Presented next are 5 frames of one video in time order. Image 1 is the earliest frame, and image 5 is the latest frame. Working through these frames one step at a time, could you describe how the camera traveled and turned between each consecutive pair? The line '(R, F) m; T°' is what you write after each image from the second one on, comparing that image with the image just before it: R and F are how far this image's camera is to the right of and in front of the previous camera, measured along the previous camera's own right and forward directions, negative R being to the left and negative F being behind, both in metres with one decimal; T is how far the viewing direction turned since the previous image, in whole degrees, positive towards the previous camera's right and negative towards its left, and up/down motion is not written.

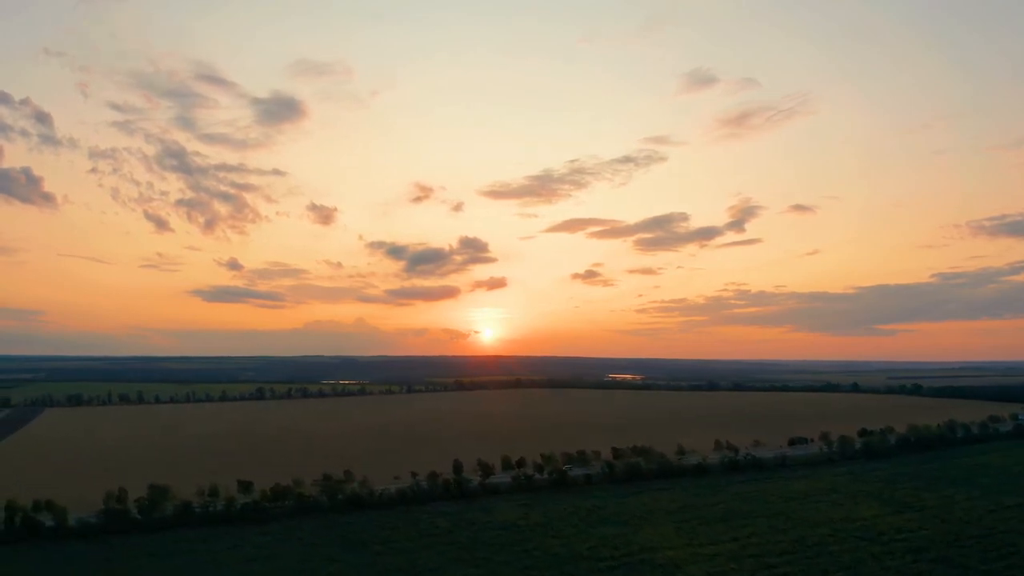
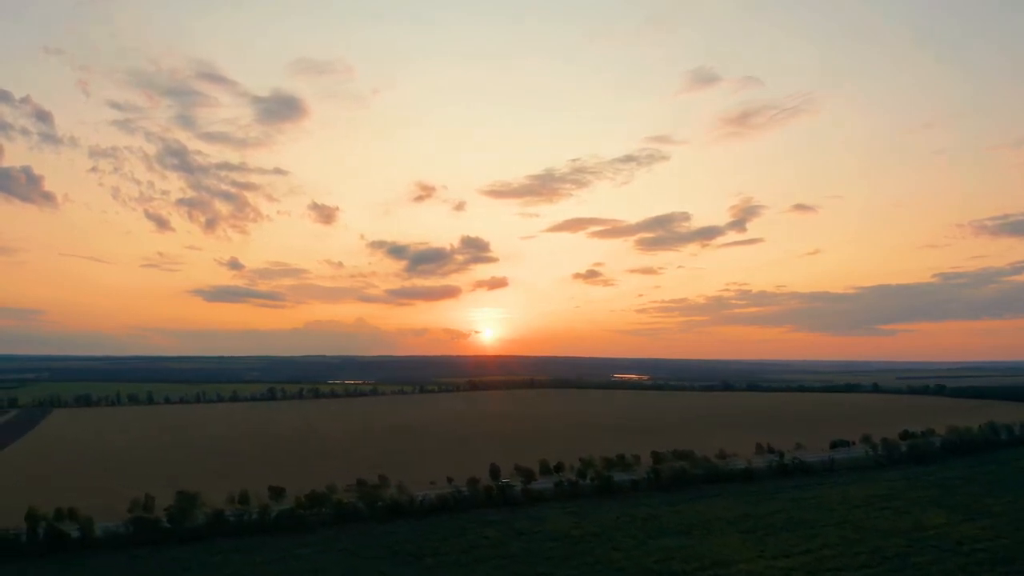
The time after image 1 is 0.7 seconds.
(-2.0, +1.7) m; 0°
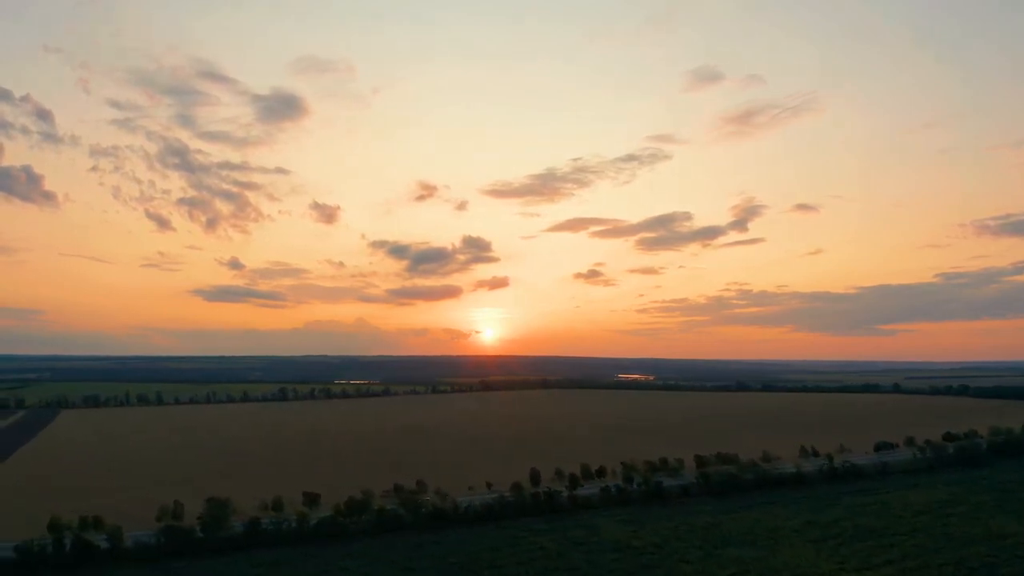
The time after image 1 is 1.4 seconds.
(-1.9, +1.7) m; 0°
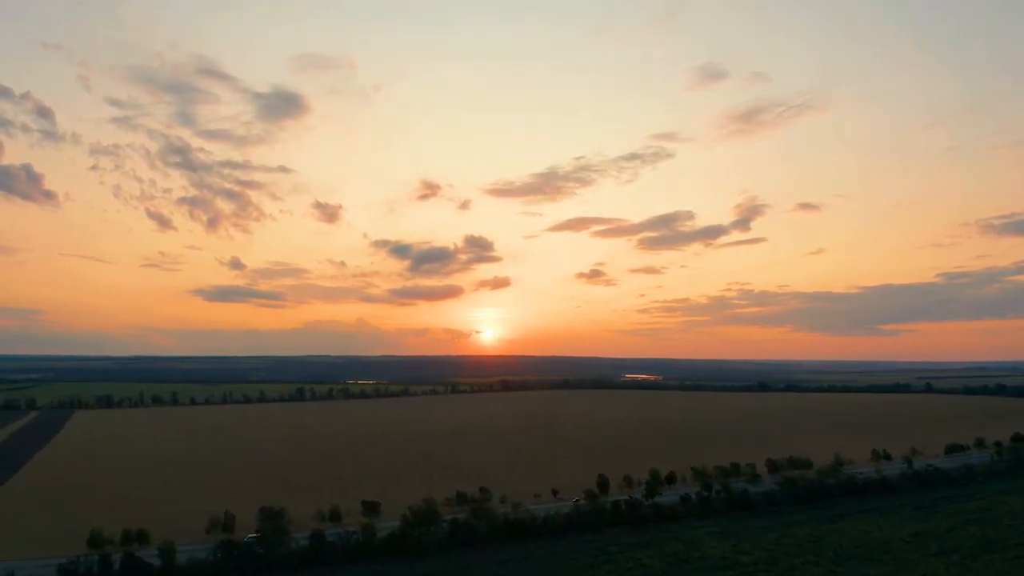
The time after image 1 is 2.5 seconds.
(-2.9, +2.5) m; 0°
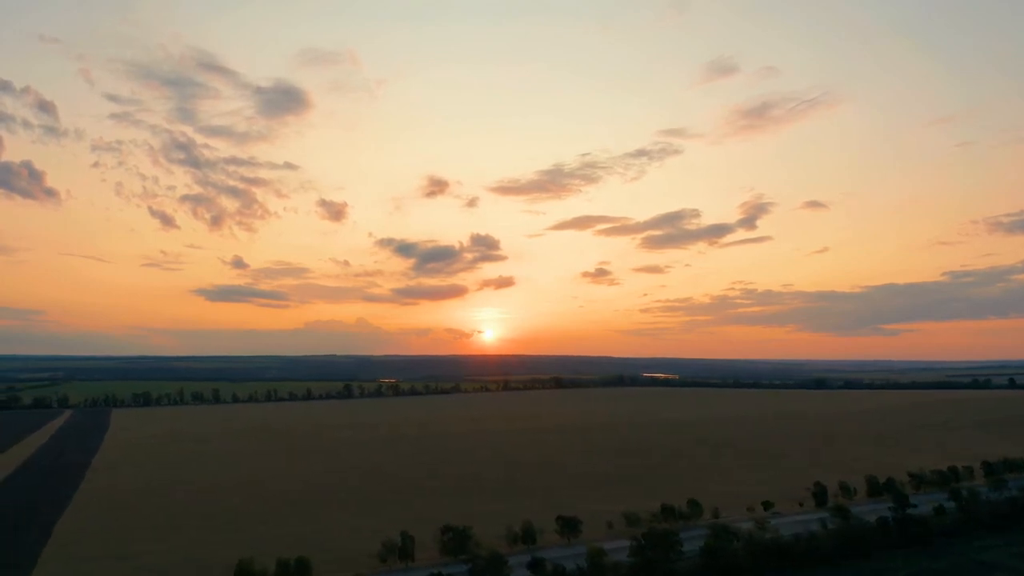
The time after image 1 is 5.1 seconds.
(-6.8, +5.9) m; 0°
